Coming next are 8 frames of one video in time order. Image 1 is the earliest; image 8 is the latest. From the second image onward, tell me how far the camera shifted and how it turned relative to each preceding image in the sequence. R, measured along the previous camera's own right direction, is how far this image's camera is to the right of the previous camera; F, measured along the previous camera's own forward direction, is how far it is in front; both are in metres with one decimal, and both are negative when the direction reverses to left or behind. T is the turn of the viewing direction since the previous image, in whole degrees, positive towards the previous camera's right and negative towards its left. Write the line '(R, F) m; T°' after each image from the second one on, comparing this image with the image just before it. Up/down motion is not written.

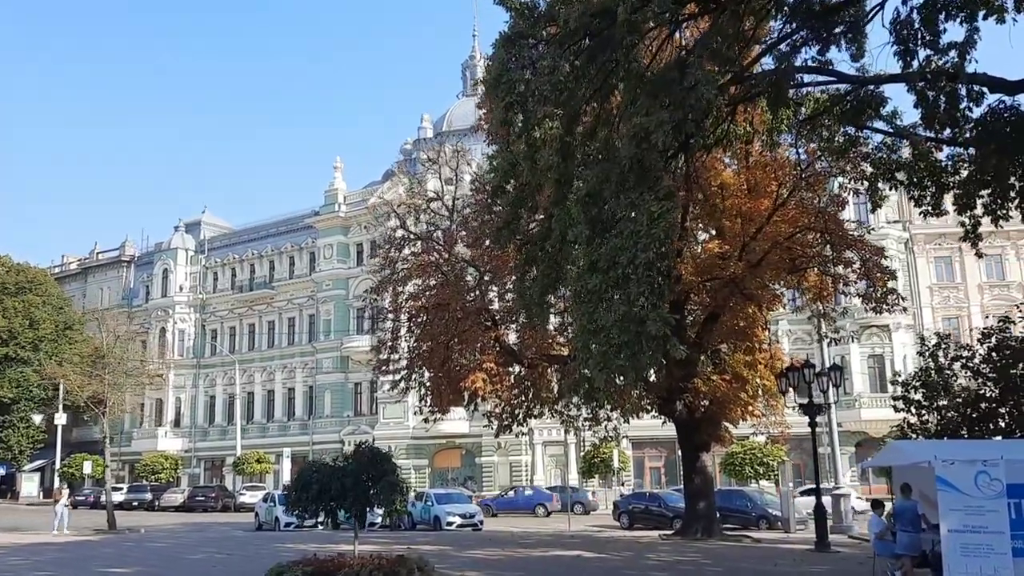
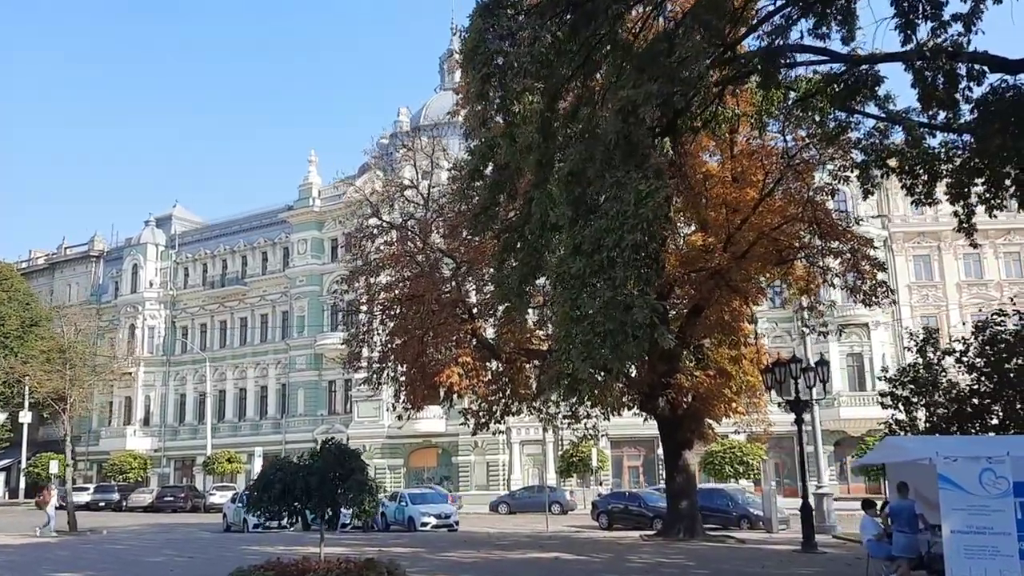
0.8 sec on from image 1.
(0.0, +0.8) m; +1°
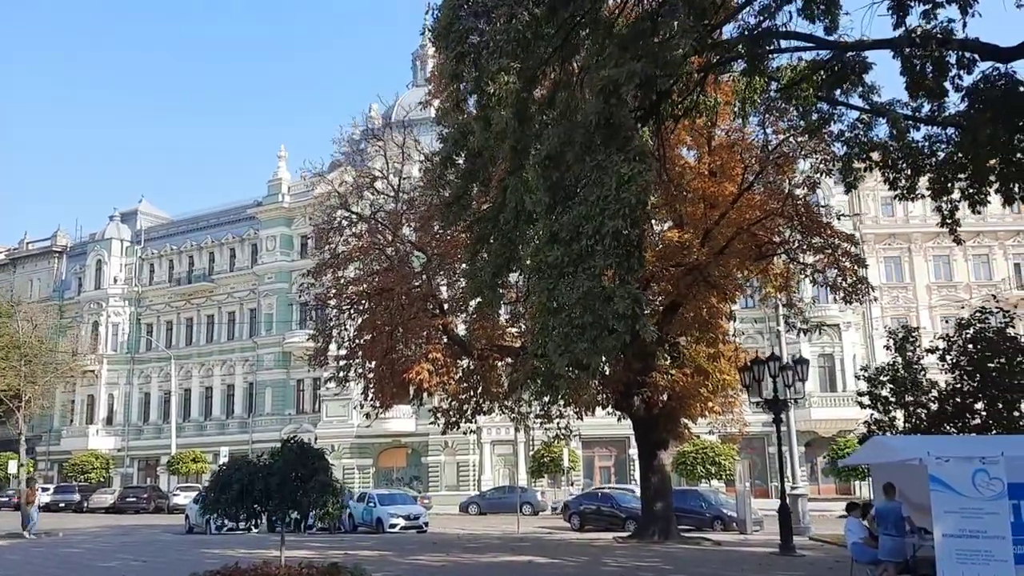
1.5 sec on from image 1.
(0.0, +0.6) m; +2°
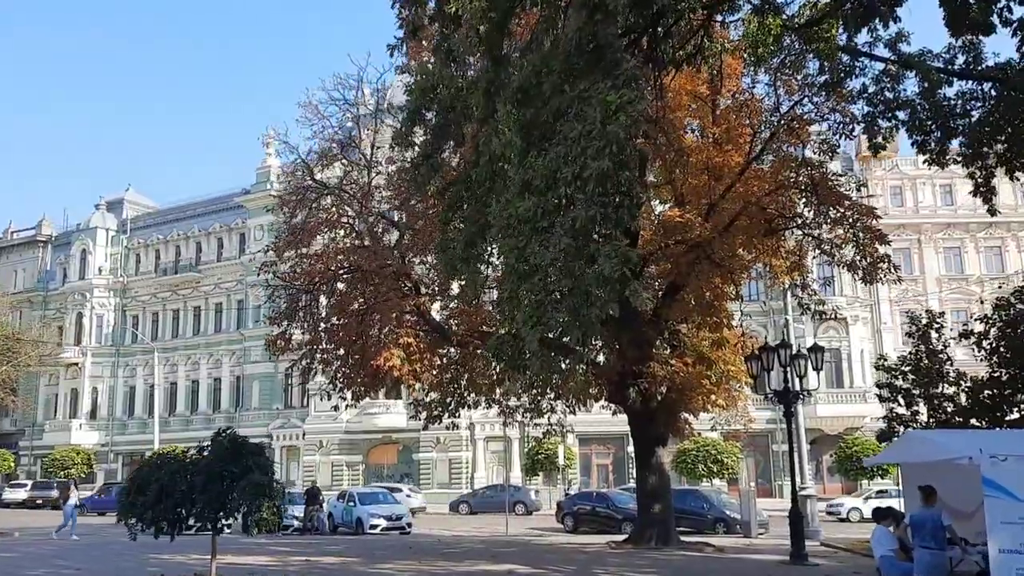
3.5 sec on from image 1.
(+0.4, +1.9) m; 0°
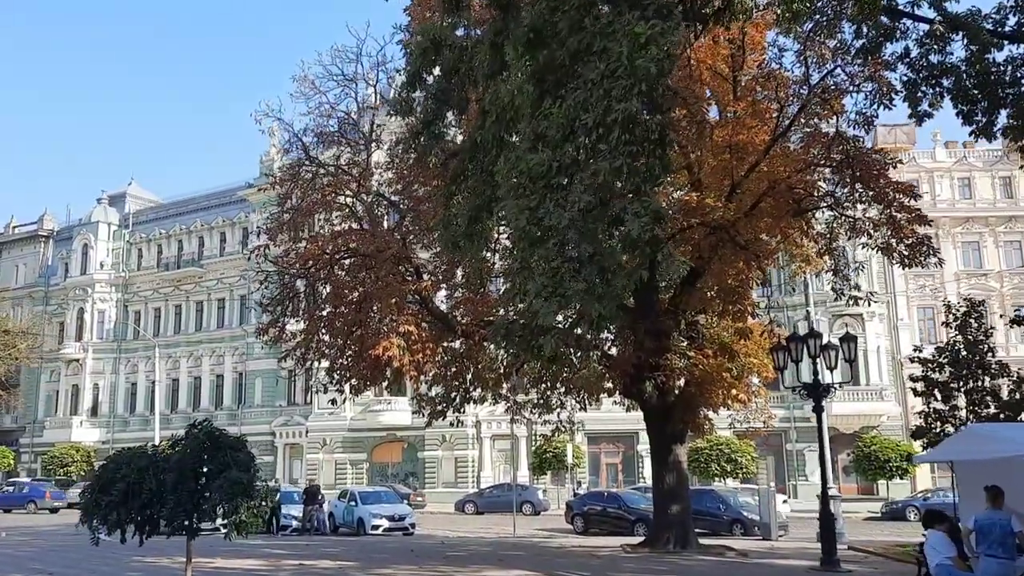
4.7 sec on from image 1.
(0.0, +1.2) m; 0°
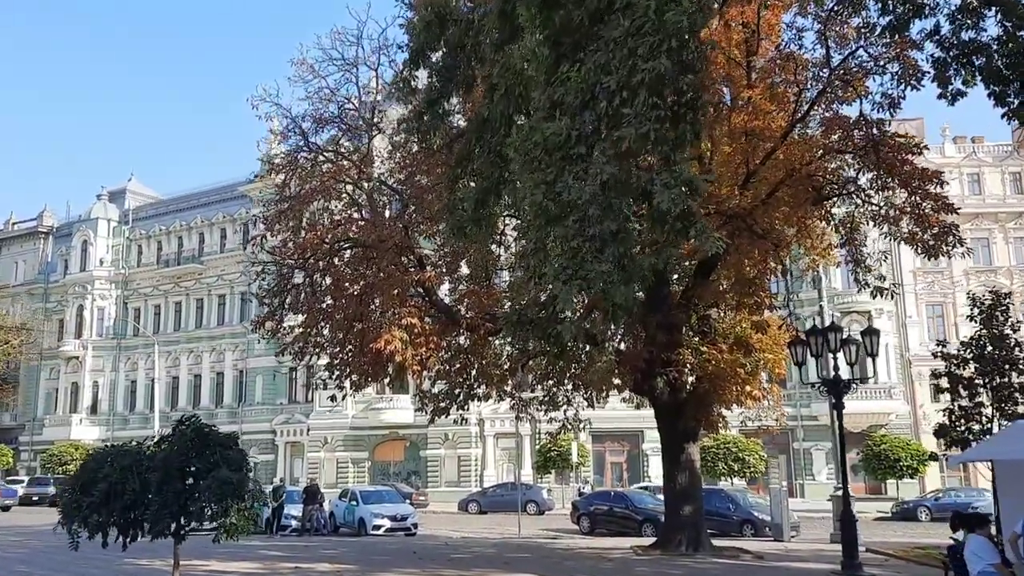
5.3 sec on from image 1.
(-0.1, +0.7) m; 0°
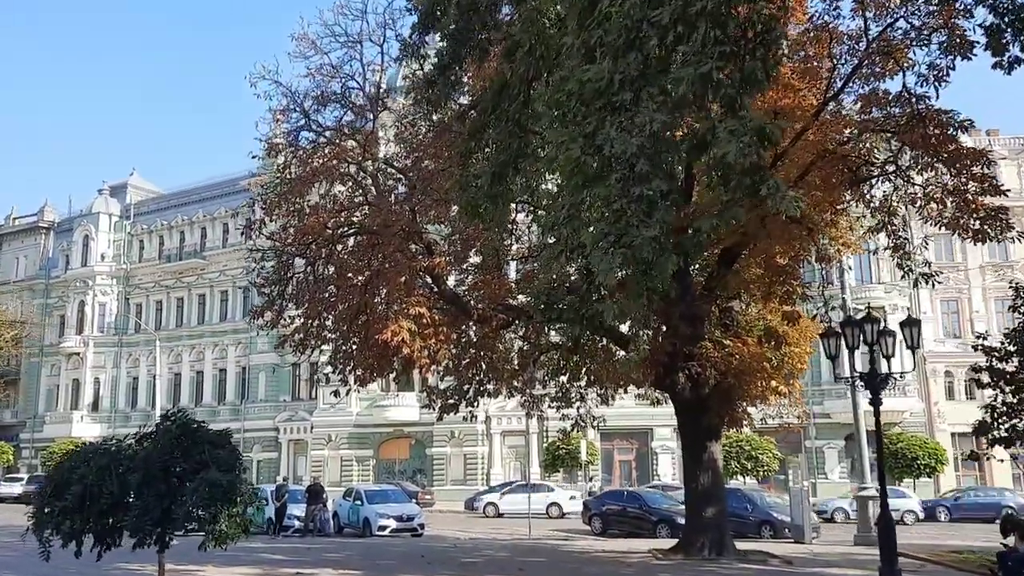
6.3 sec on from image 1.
(-0.2, +0.9) m; 0°
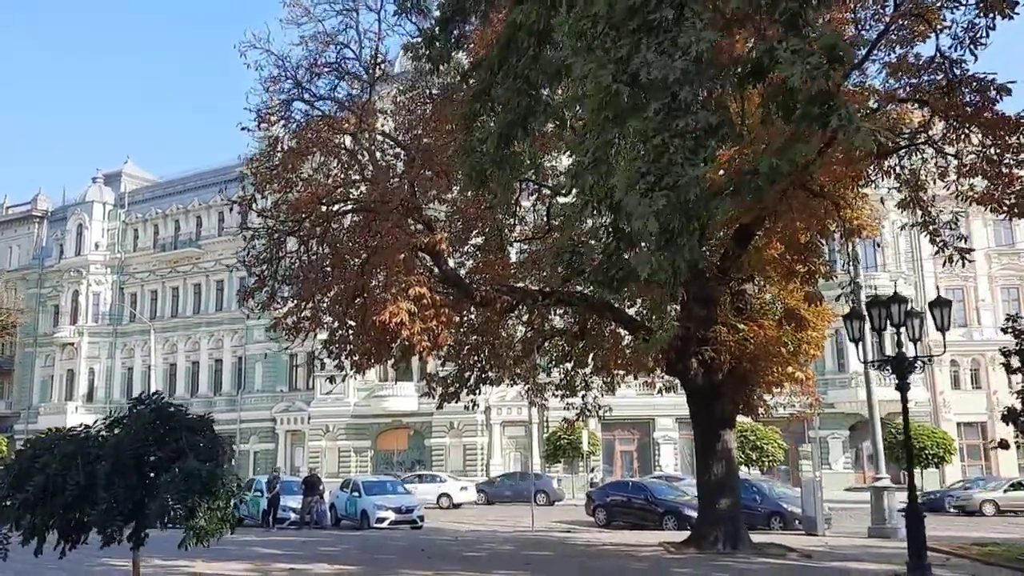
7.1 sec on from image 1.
(-0.1, +0.8) m; 0°
